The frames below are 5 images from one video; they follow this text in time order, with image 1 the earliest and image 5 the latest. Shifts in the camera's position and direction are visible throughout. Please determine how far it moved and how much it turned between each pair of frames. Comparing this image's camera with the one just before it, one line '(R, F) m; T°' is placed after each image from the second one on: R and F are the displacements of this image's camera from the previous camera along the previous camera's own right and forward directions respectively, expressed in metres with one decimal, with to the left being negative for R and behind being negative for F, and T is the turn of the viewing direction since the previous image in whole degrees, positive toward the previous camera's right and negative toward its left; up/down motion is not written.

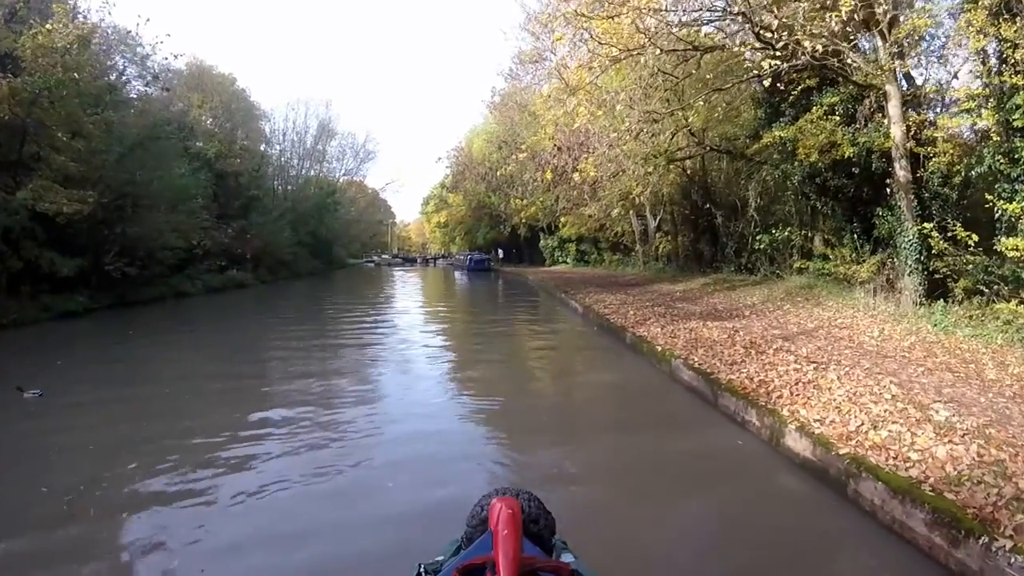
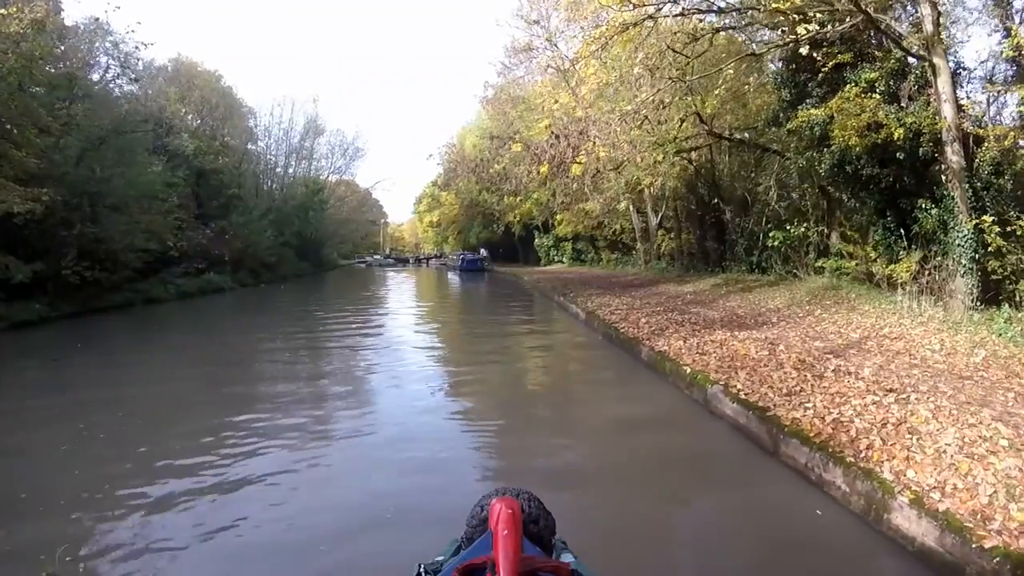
(0.0, +2.0) m; 0°
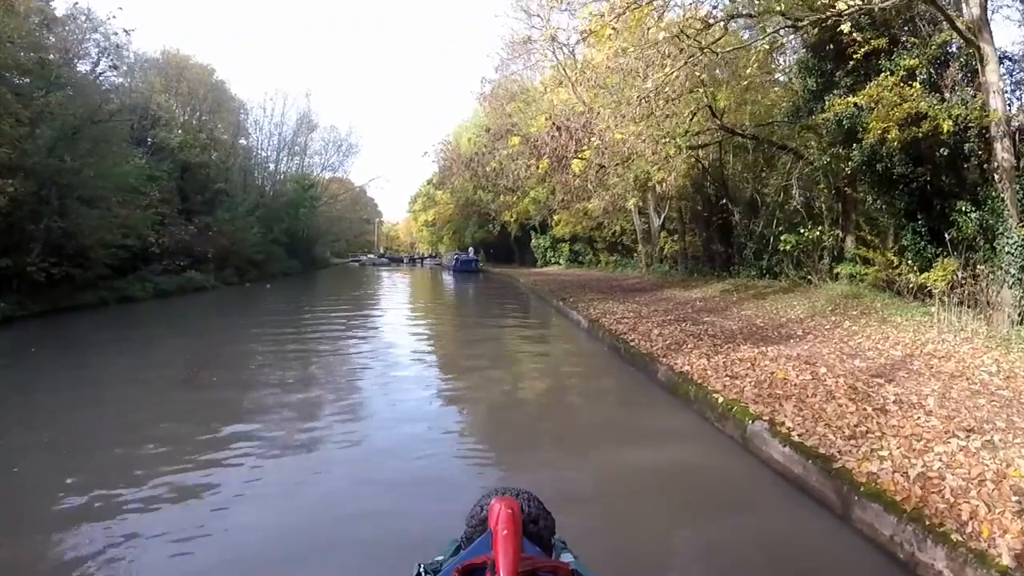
(0.0, +1.4) m; 0°
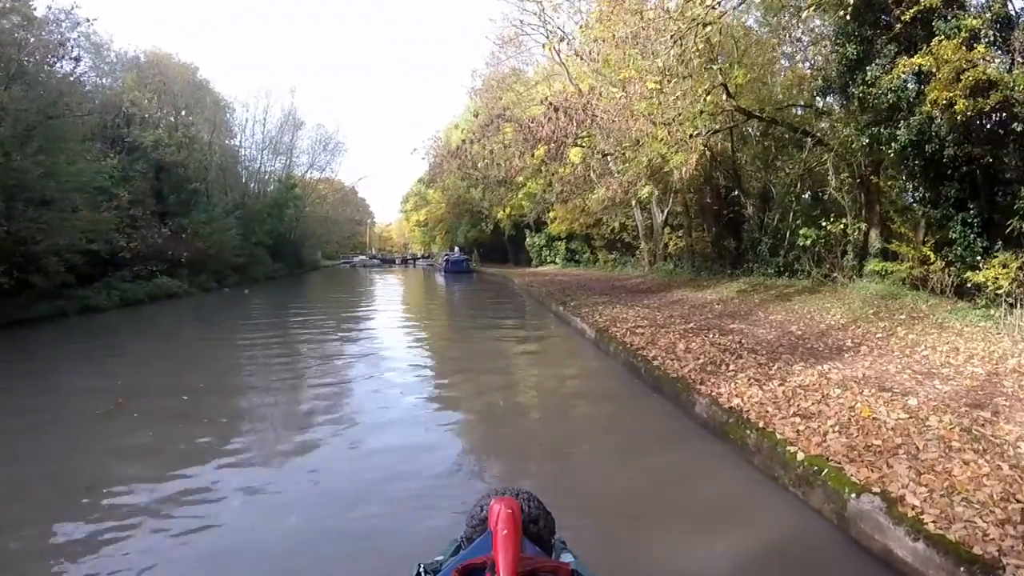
(0.0, +2.0) m; 0°
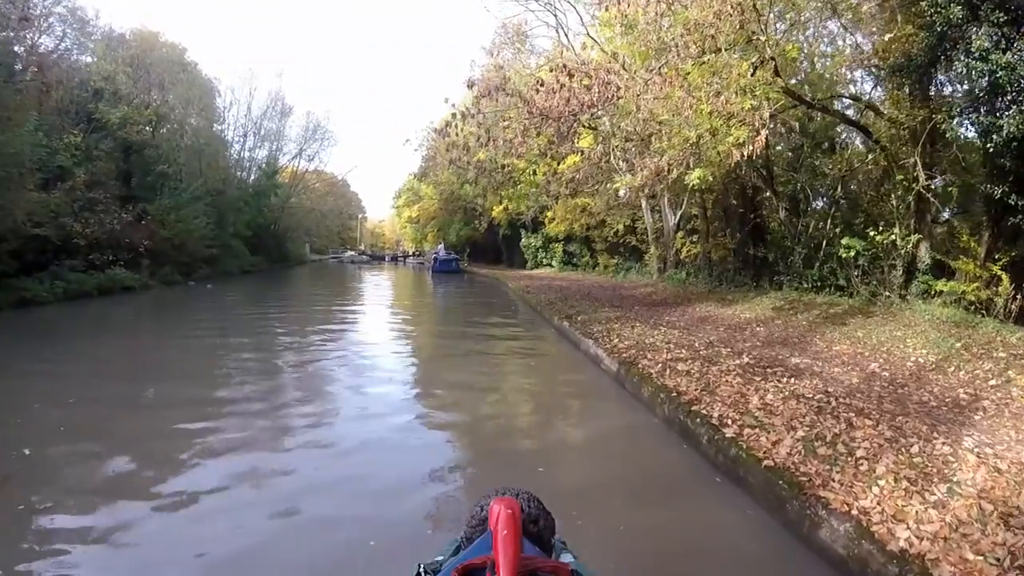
(-0.1, +2.8) m; +1°
